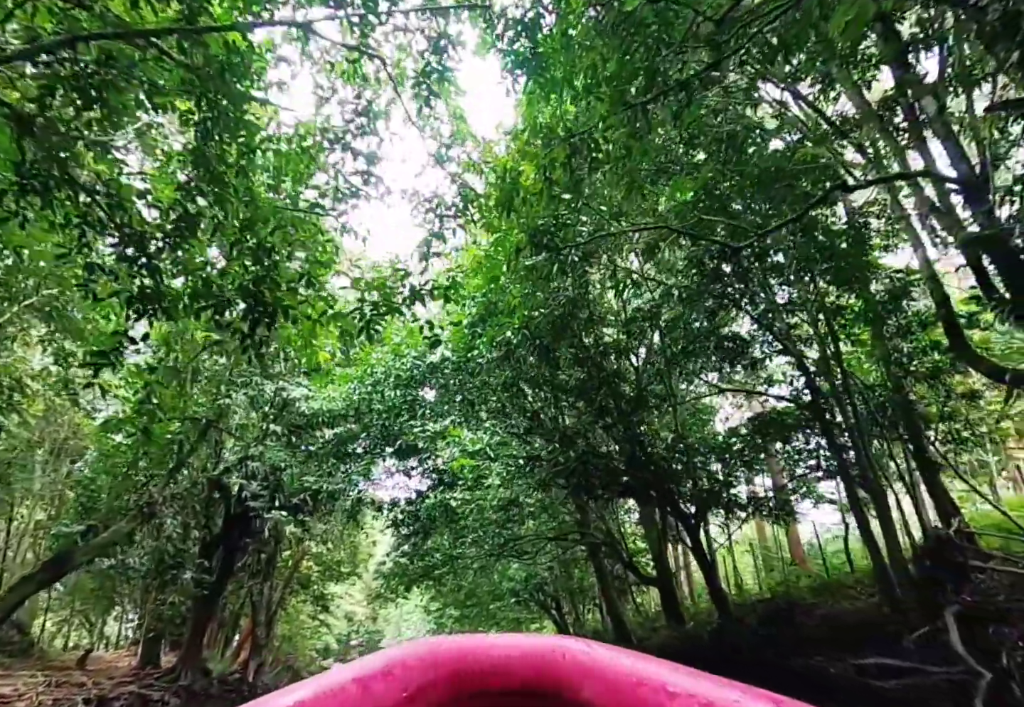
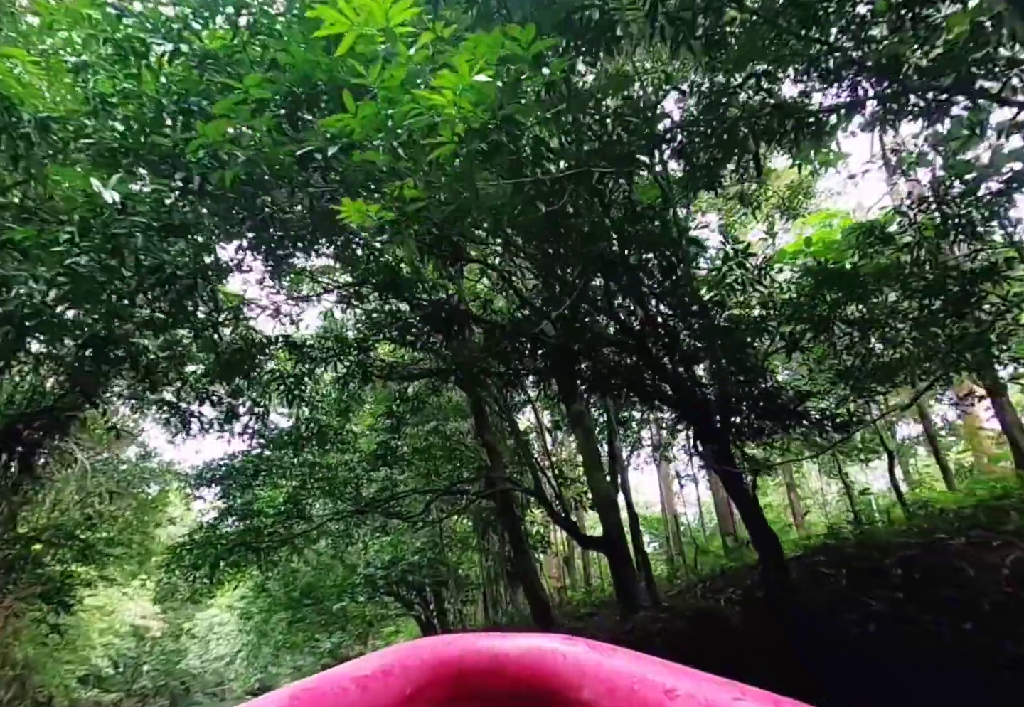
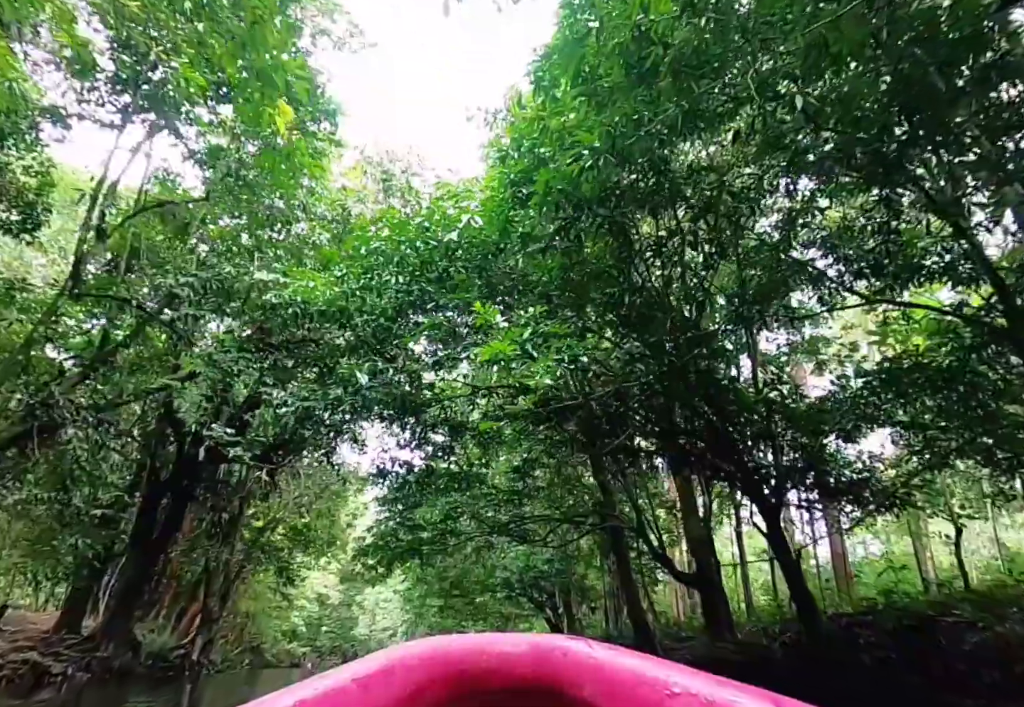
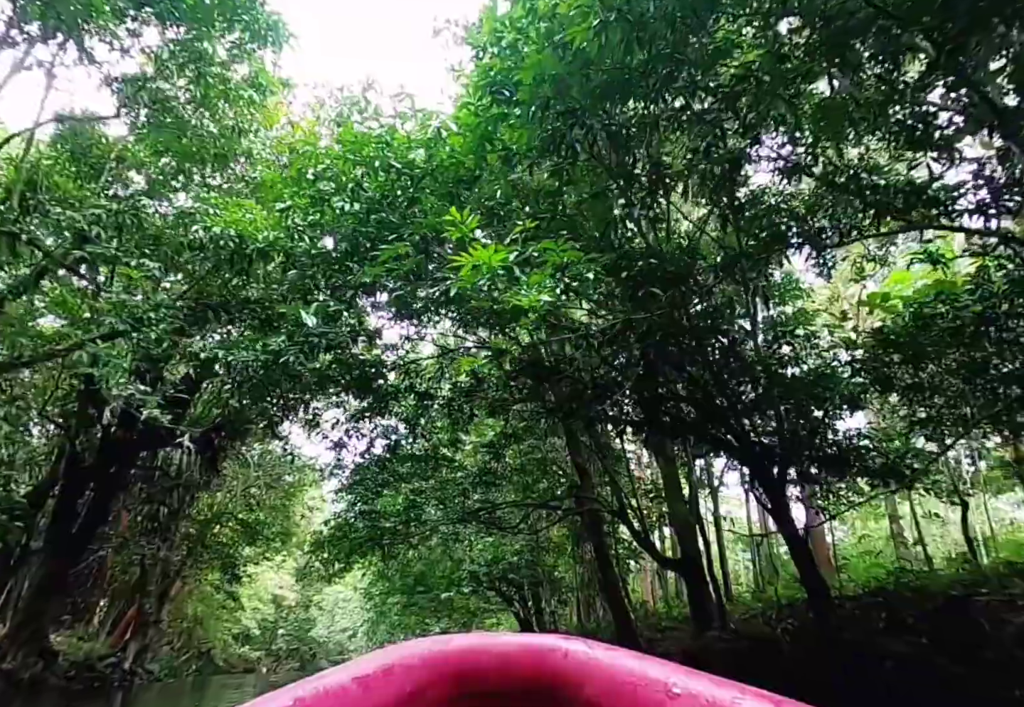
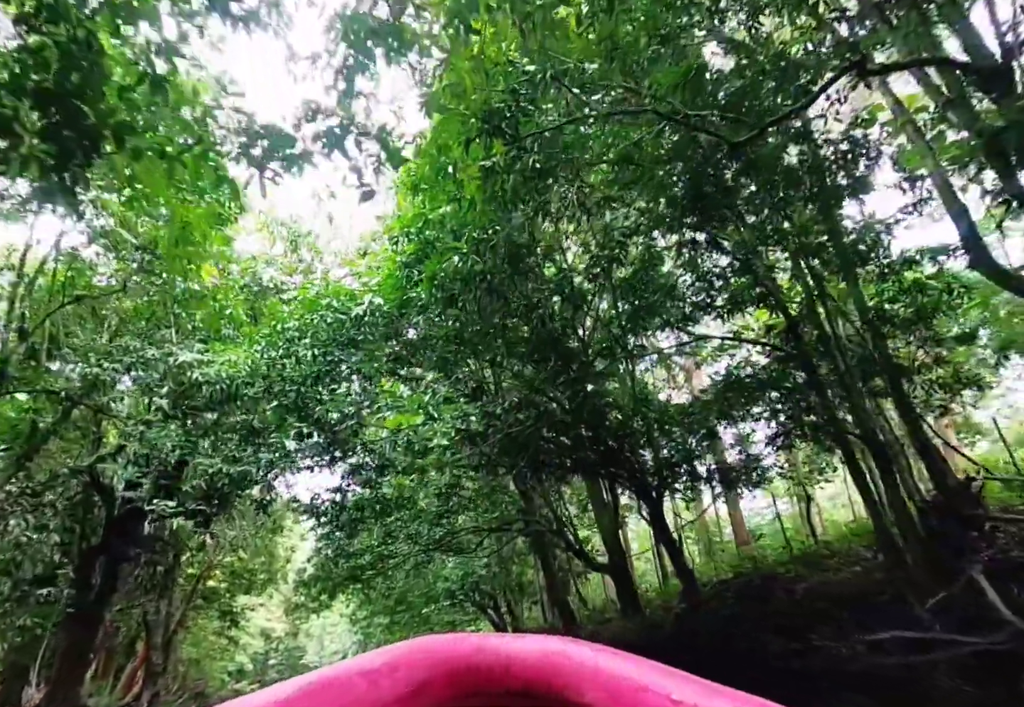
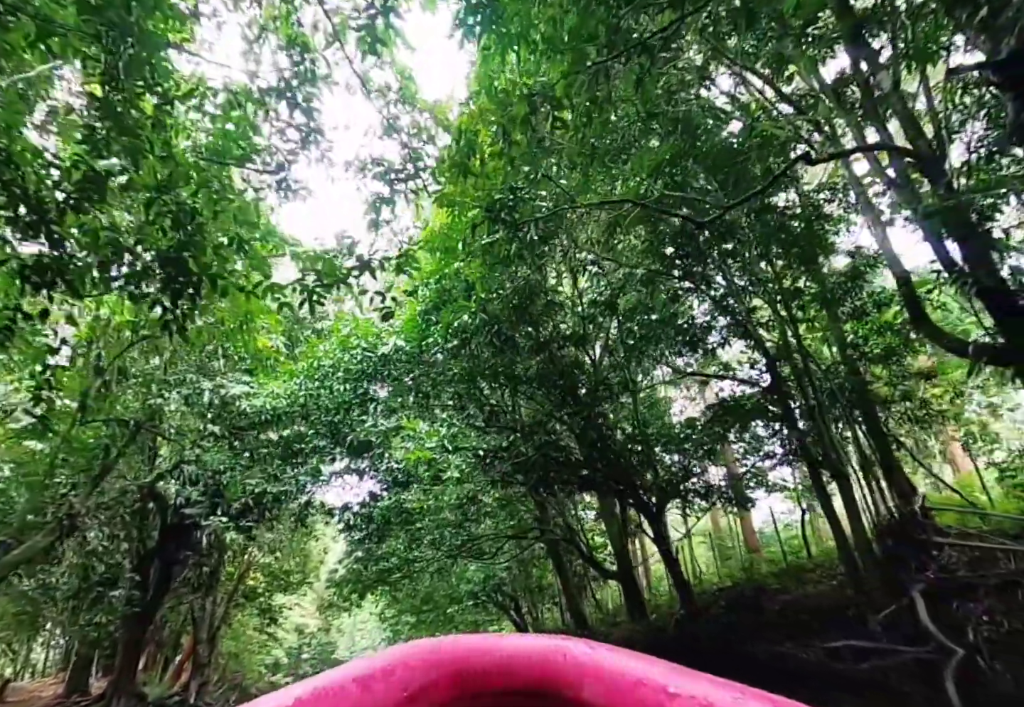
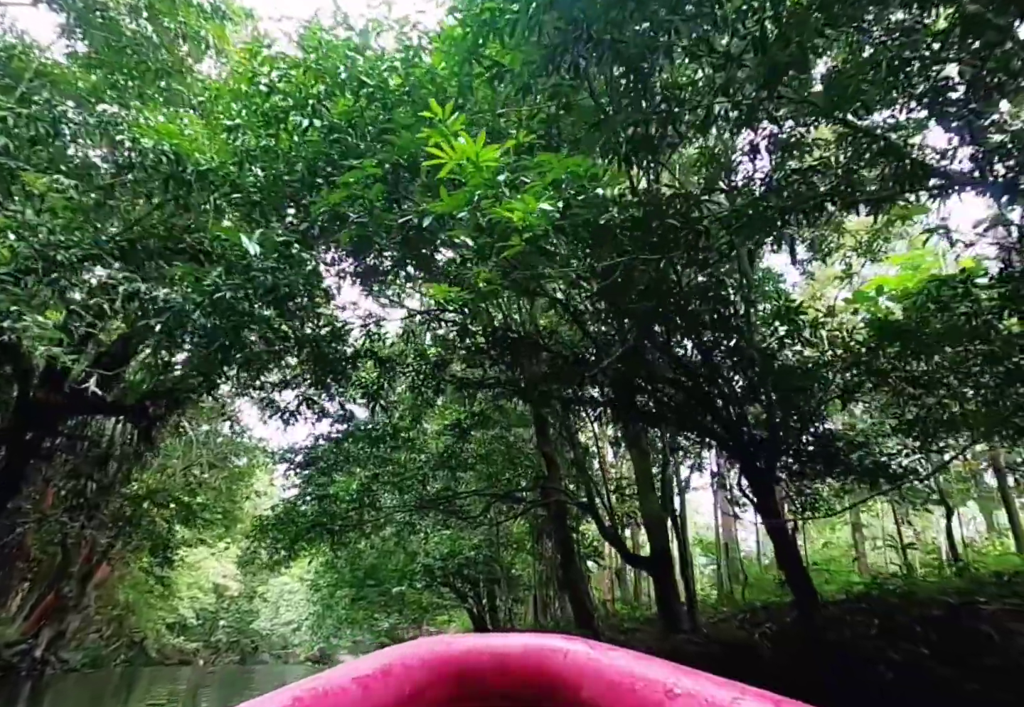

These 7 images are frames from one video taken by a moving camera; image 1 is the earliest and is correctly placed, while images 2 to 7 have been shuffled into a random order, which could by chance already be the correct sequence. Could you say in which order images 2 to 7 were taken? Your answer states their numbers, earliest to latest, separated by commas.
6, 5, 3, 4, 7, 2
